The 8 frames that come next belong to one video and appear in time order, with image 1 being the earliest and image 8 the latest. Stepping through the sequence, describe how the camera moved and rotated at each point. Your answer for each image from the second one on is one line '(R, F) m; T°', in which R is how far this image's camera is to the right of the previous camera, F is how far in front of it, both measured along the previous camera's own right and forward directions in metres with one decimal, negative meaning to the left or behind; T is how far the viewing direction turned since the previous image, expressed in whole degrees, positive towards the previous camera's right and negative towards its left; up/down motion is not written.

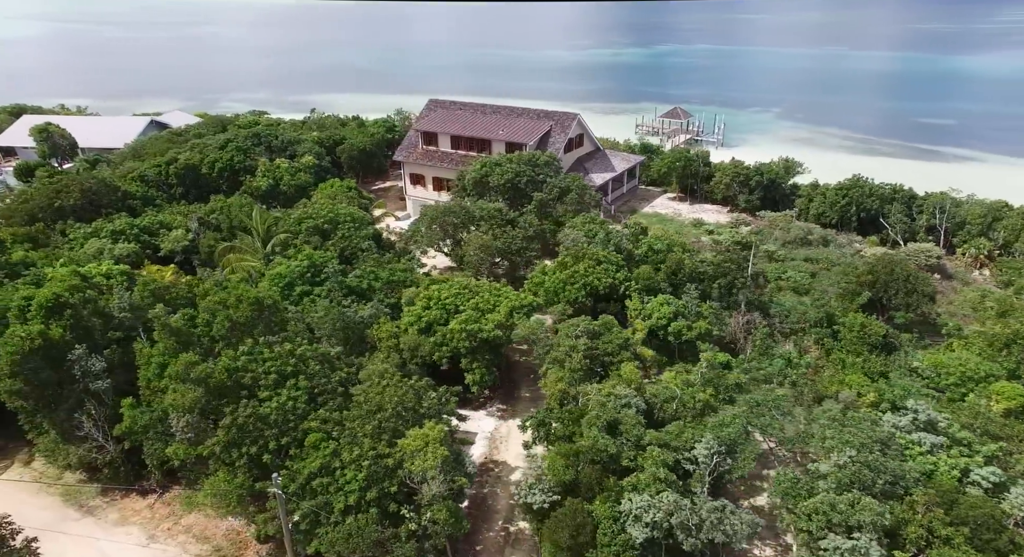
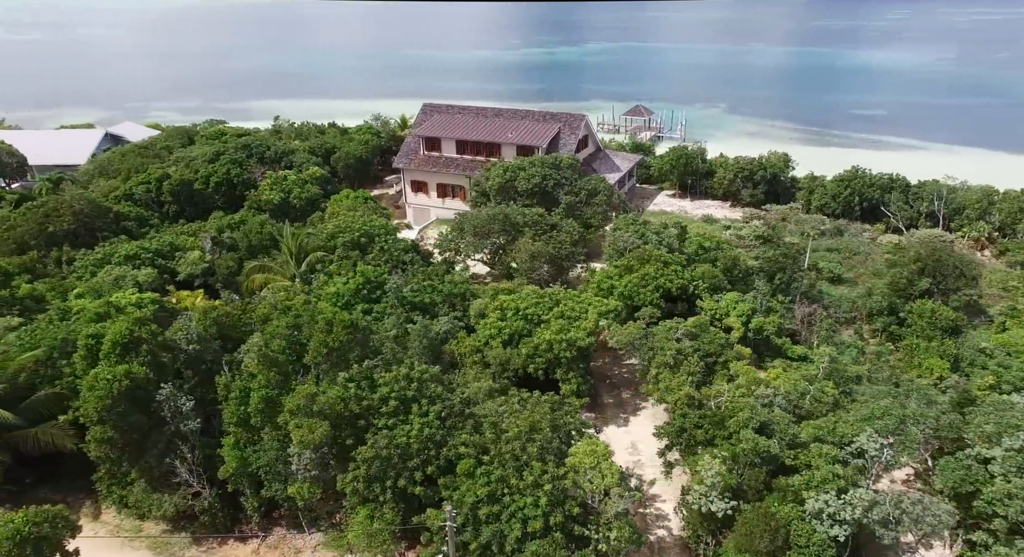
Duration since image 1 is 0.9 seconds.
(-5.0, +0.6) m; +7°
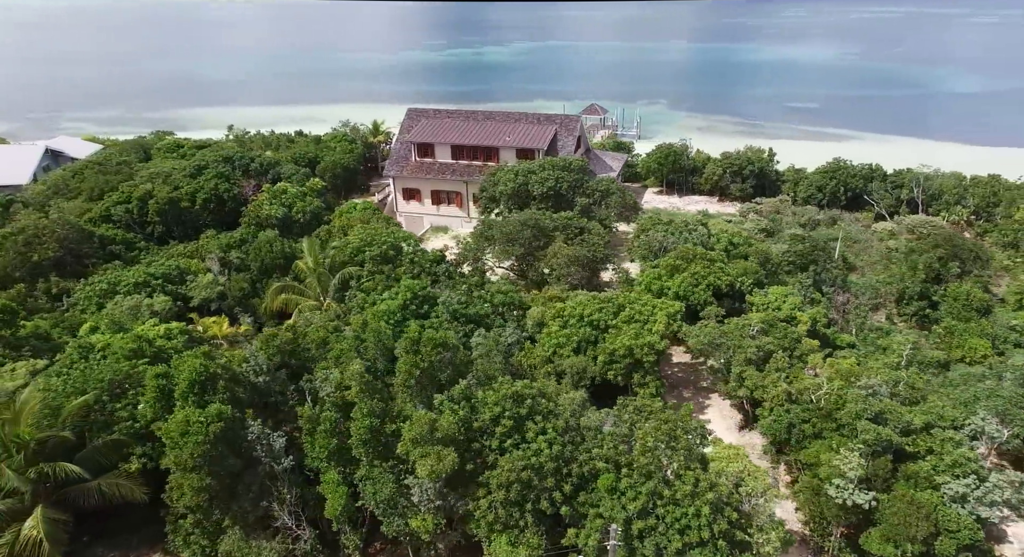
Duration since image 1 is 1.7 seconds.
(-4.5, +0.7) m; +7°
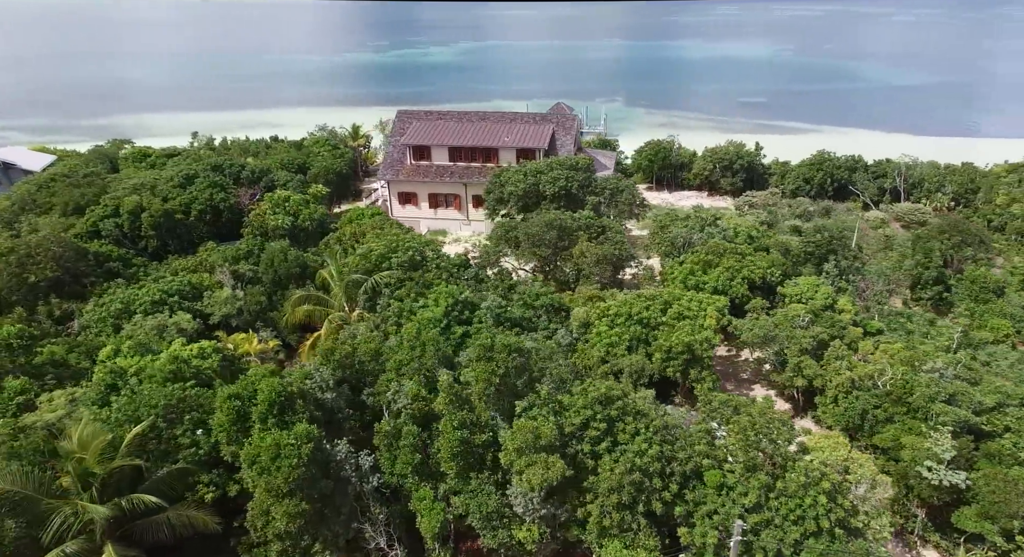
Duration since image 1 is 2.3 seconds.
(-3.4, +0.4) m; +5°
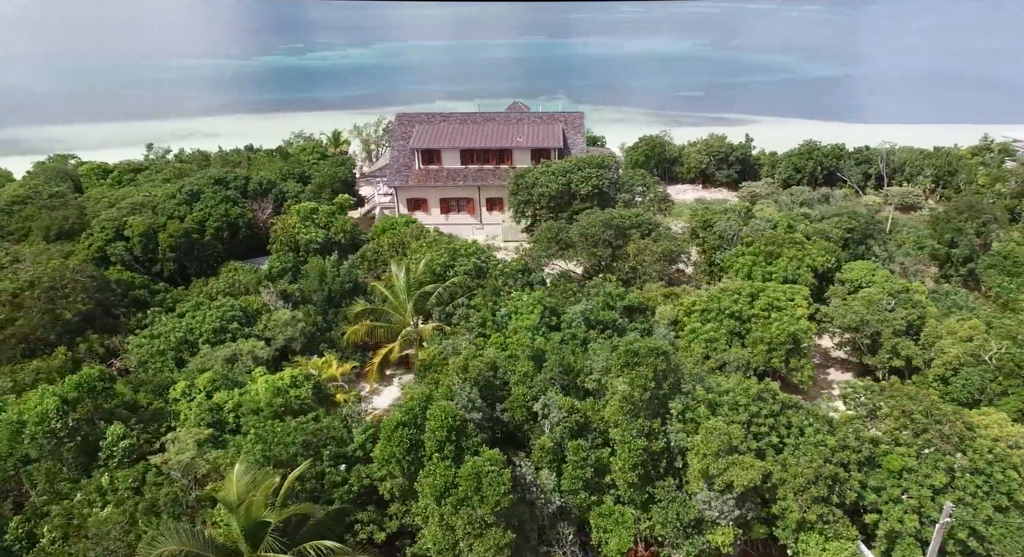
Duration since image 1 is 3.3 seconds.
(-5.7, +0.9) m; +8°
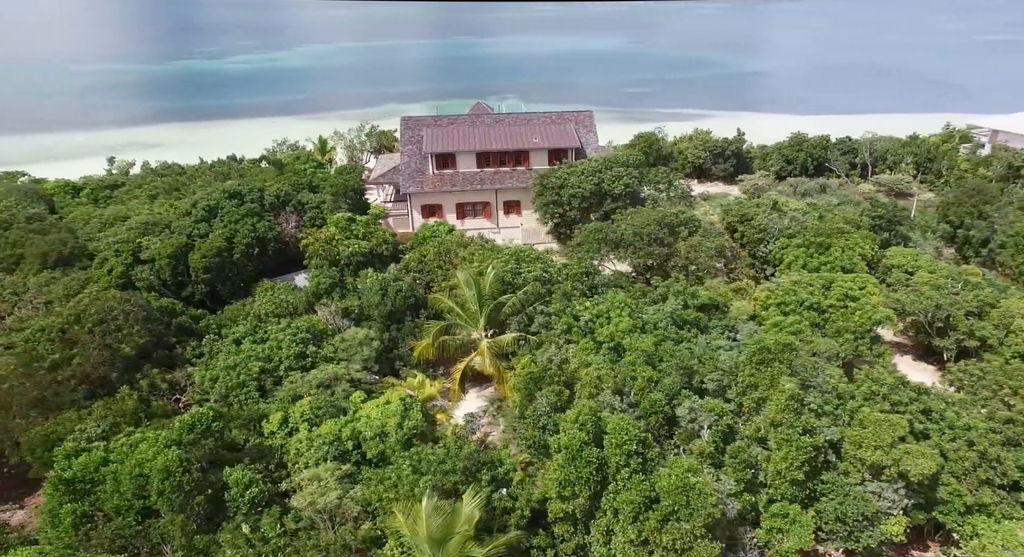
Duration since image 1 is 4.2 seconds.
(-5.2, +0.8) m; +7°
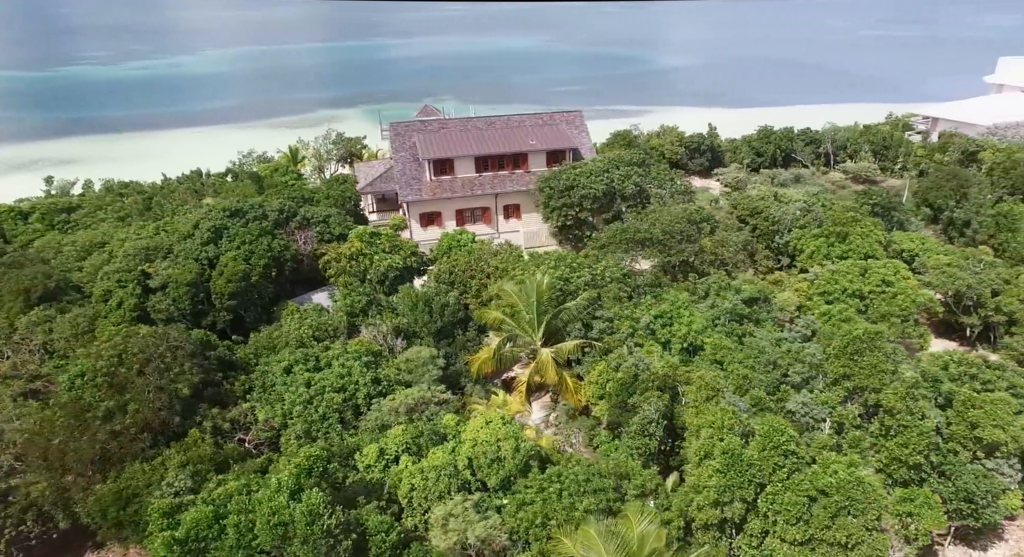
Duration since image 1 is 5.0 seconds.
(-4.7, +0.8) m; +7°
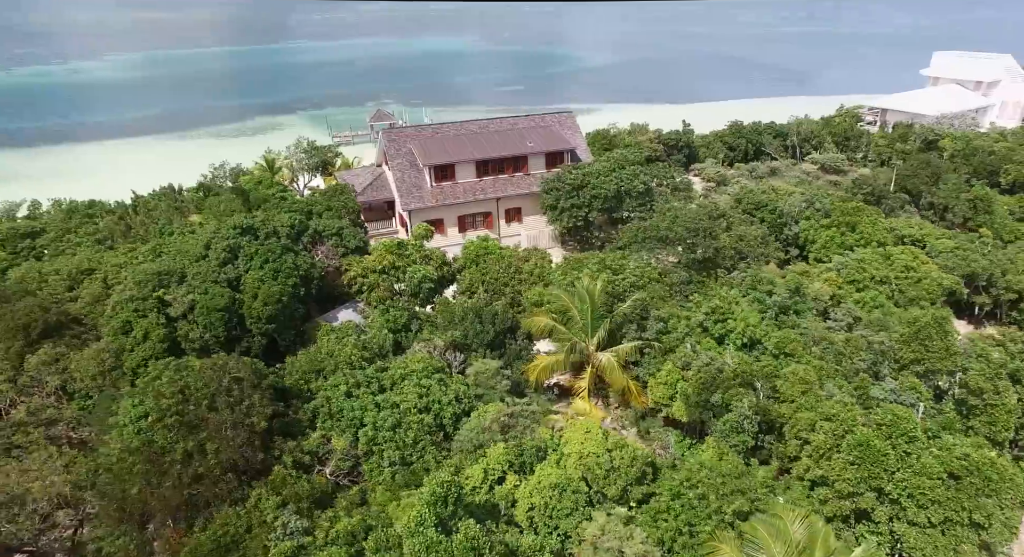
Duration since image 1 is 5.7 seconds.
(-4.2, +0.6) m; +7°
